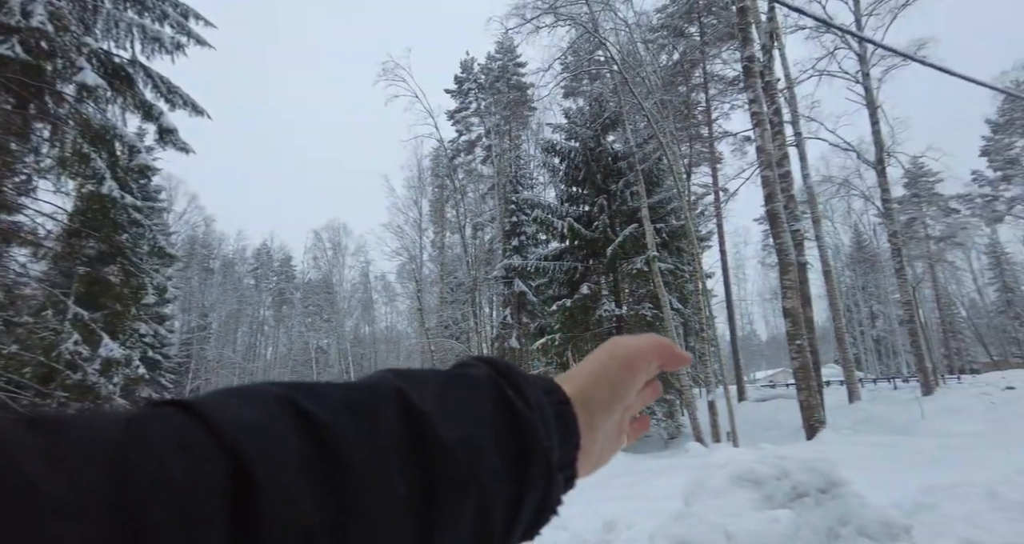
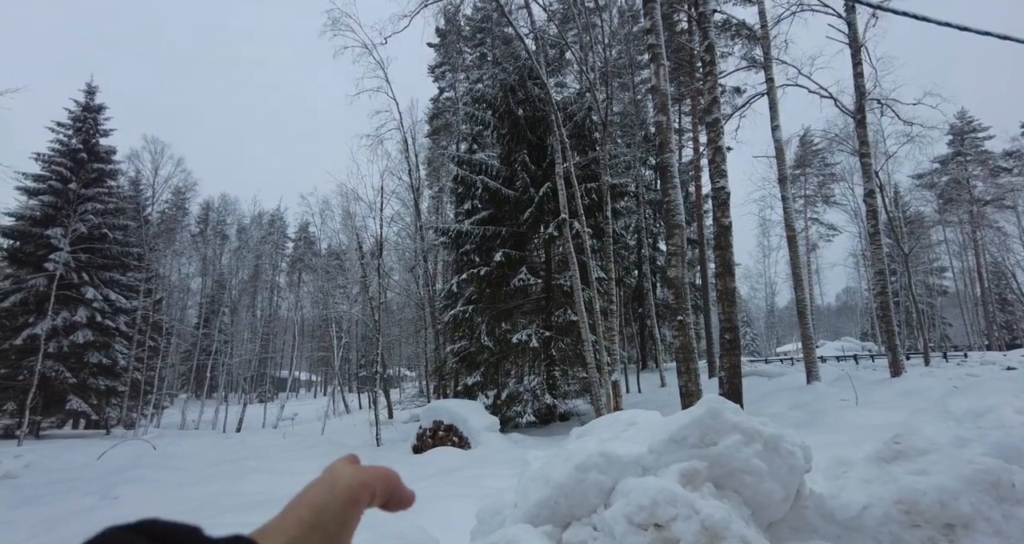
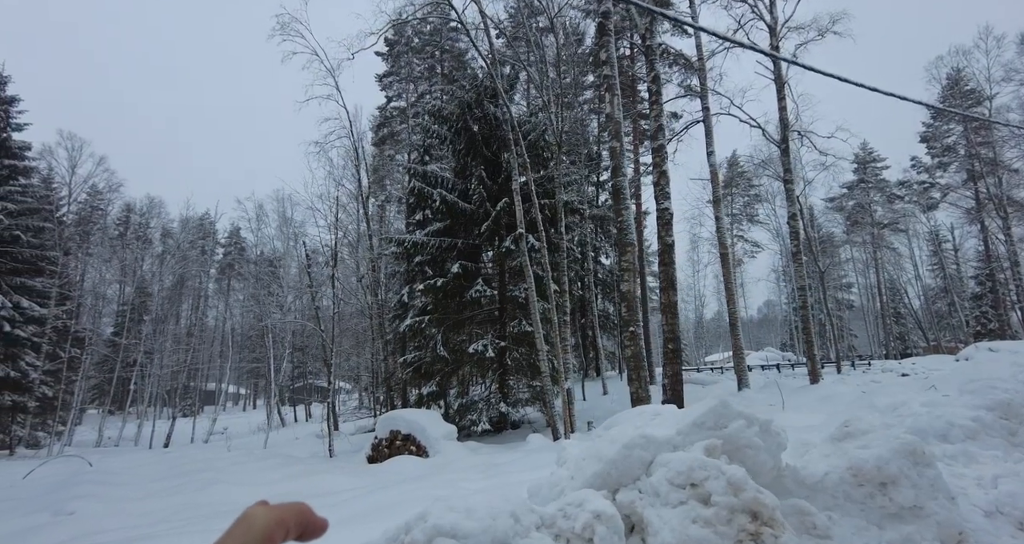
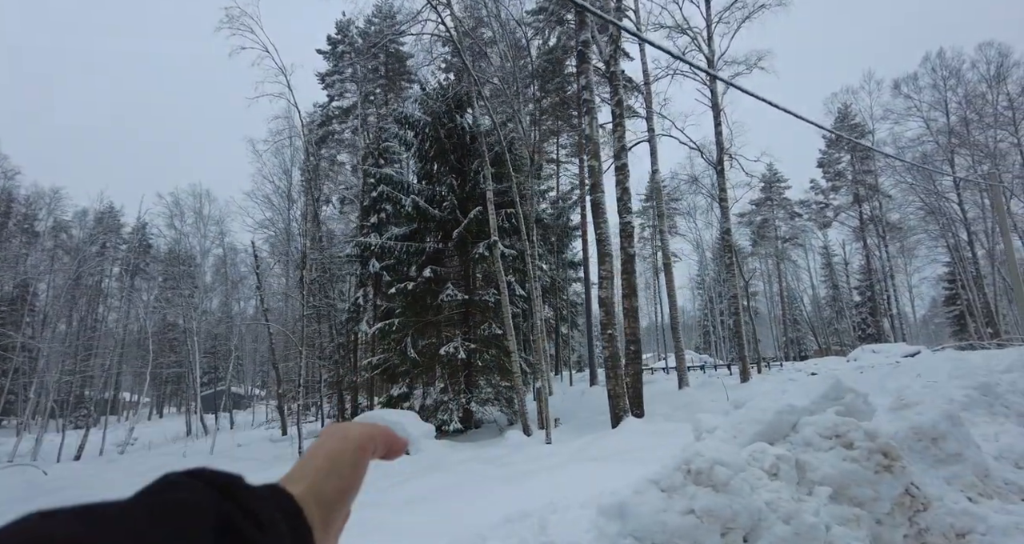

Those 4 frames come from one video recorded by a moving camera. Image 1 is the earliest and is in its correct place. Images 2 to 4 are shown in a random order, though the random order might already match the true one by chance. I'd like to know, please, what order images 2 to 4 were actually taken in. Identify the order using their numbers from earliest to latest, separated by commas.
4, 3, 2
